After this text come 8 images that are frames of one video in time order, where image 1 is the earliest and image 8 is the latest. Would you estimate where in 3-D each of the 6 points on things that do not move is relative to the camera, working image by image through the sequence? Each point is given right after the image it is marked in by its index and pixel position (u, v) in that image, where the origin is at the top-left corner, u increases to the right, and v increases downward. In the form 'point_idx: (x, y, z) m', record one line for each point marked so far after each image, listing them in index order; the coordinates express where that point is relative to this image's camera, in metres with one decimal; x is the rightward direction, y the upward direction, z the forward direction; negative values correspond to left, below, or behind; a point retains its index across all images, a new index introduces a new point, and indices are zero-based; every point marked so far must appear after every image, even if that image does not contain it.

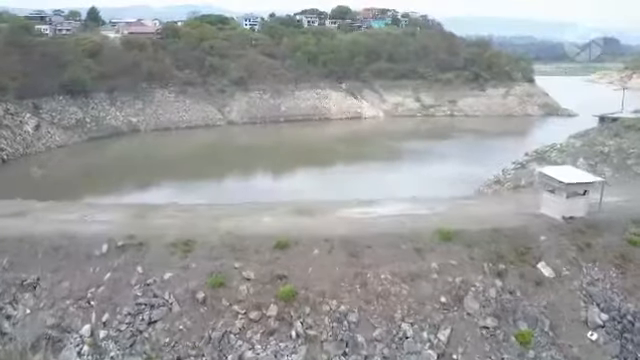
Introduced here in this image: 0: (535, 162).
0: (+5.2, +0.4, +16.5) m
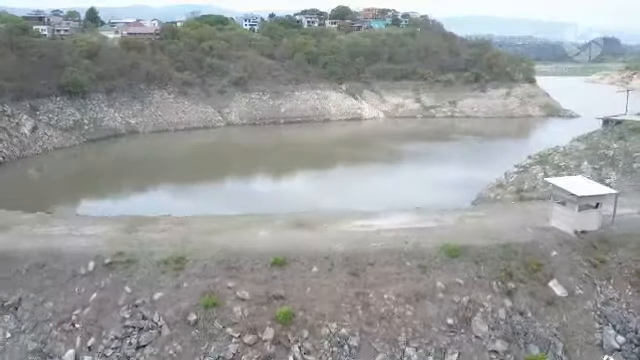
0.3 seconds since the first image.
0: (+5.2, +0.3, +16.2) m
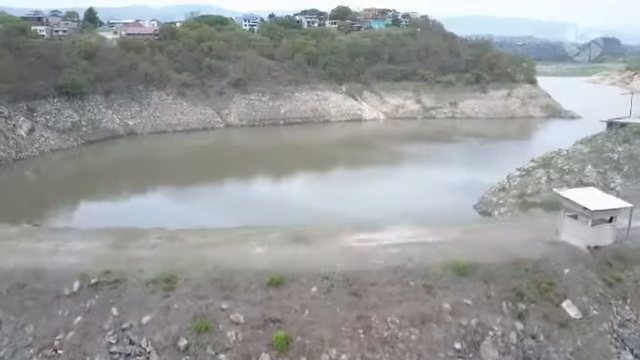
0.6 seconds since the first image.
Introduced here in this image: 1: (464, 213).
0: (+5.2, +0.3, +16.0) m
1: (+3.5, -0.8, +16.3) m
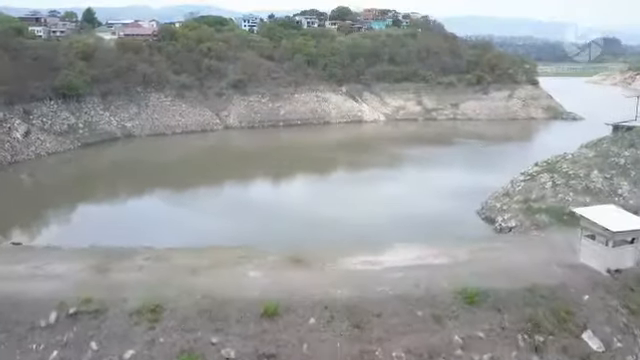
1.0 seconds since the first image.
0: (+5.2, +0.1, +15.7) m
1: (+3.5, -0.9, +16.0) m
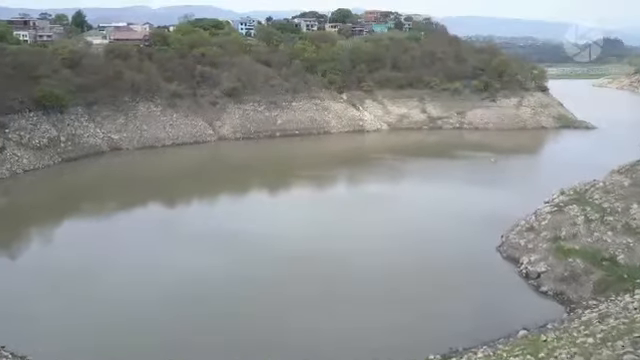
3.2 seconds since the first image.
0: (+5.2, -0.5, +13.9) m
1: (+3.5, -1.6, +14.2) m
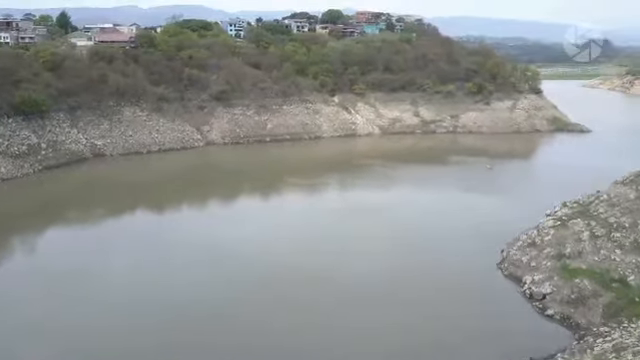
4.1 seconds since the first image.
0: (+5.0, -0.7, +13.2) m
1: (+3.3, -1.8, +13.5) m
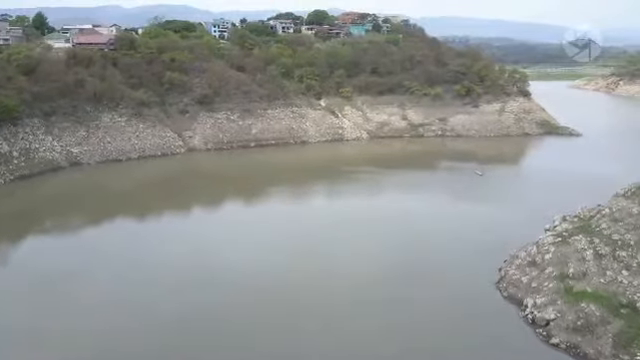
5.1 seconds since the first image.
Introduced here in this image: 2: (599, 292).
0: (+4.8, -1.0, +12.5) m
1: (+3.1, -2.1, +12.8) m
2: (+4.6, -1.8, +11.3) m
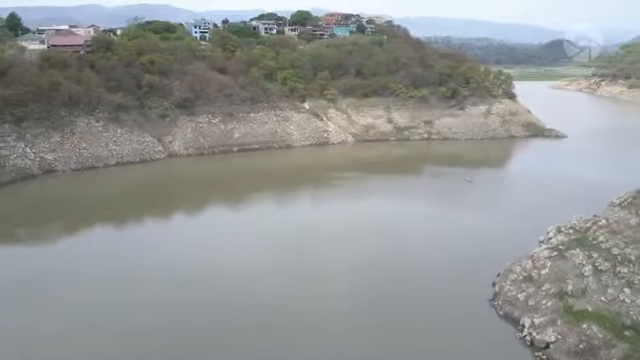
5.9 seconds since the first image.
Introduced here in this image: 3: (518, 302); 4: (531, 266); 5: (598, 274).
0: (+4.5, -1.2, +12.0) m
1: (+2.8, -2.3, +12.2) m
2: (+4.3, -2.0, +10.7) m
3: (+3.4, -2.0, +11.8) m
4: (+3.8, -1.5, +12.4) m
5: (+4.6, -1.5, +11.5) m
